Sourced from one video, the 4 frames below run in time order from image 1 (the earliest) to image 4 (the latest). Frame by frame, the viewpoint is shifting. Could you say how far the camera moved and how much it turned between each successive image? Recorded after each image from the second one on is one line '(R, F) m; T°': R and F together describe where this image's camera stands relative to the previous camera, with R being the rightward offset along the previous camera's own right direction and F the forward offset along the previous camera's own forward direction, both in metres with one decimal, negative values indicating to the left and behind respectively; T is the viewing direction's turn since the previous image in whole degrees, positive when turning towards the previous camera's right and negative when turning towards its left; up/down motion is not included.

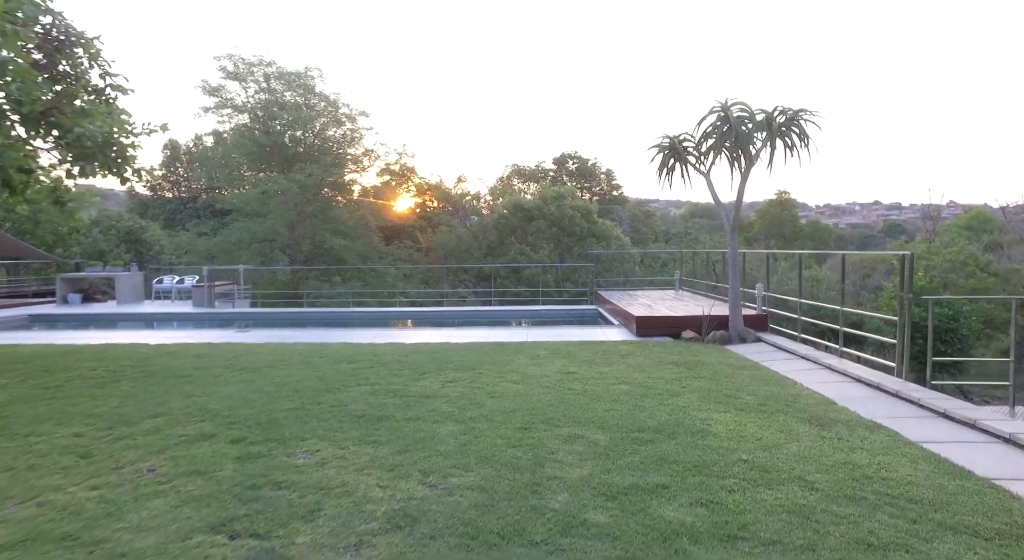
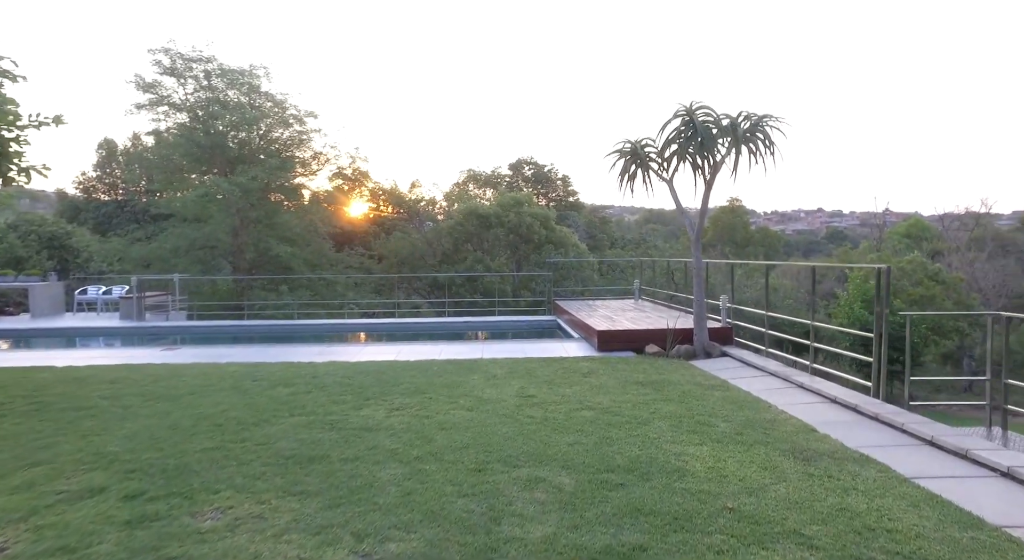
(0.0, +0.5) m; +4°
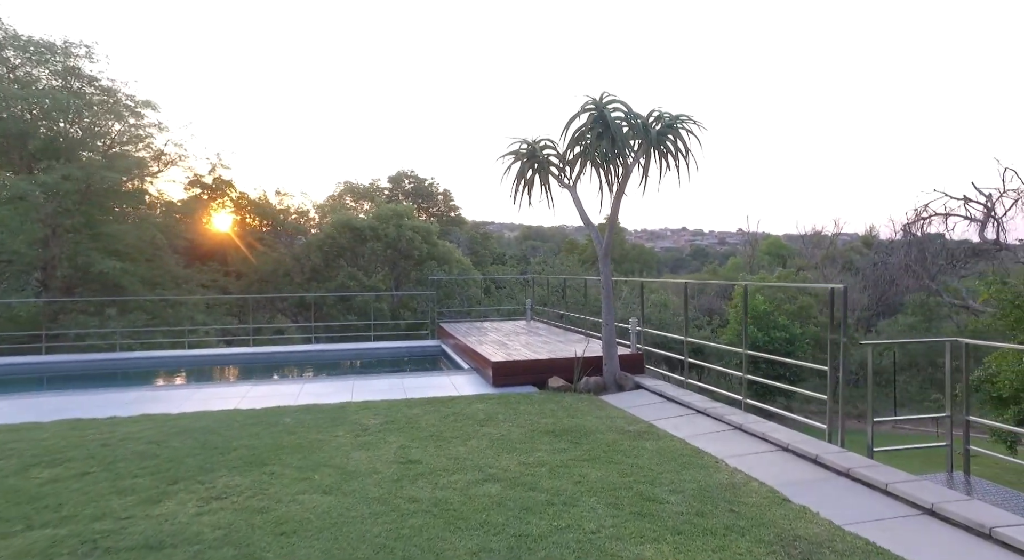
(0.0, +1.2) m; +11°
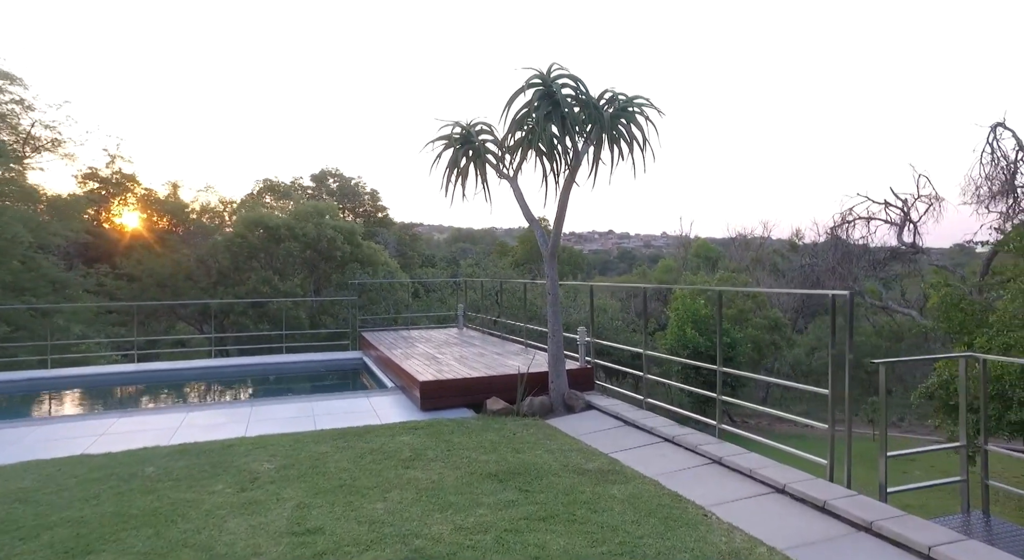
(0.0, +0.9) m; +6°
